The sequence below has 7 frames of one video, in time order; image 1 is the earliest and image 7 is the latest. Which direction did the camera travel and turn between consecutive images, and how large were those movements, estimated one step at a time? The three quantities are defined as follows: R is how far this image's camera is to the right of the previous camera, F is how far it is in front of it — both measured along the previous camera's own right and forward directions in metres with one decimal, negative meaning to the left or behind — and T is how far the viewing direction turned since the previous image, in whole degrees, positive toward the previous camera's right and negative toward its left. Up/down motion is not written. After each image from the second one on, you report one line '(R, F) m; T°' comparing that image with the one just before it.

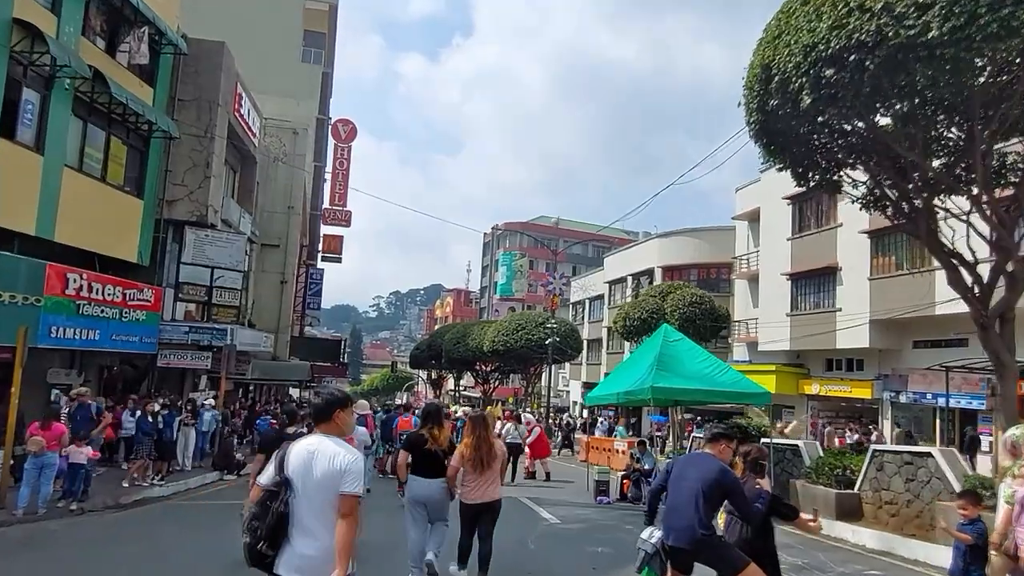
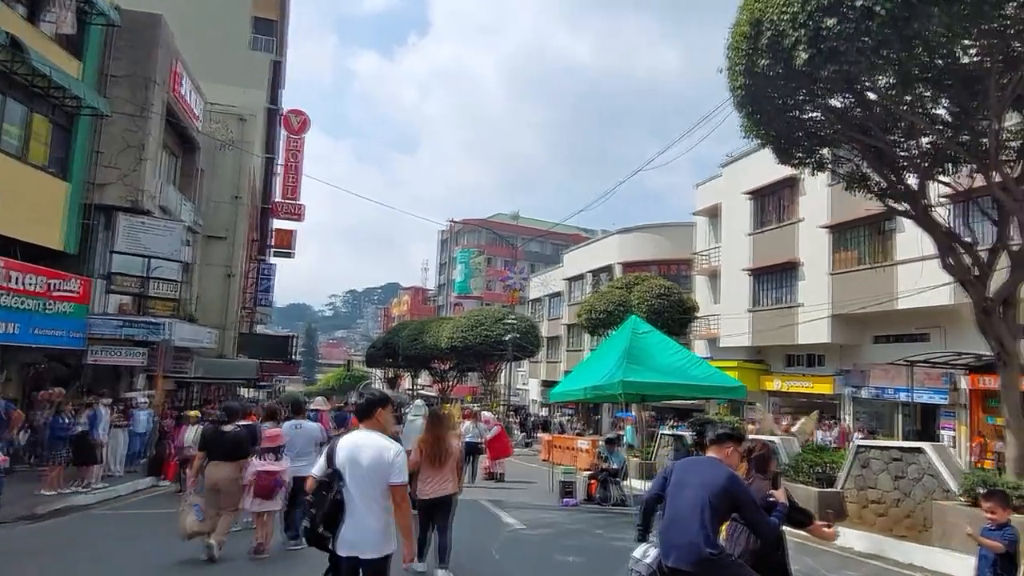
(0.0, +1.0) m; +3°
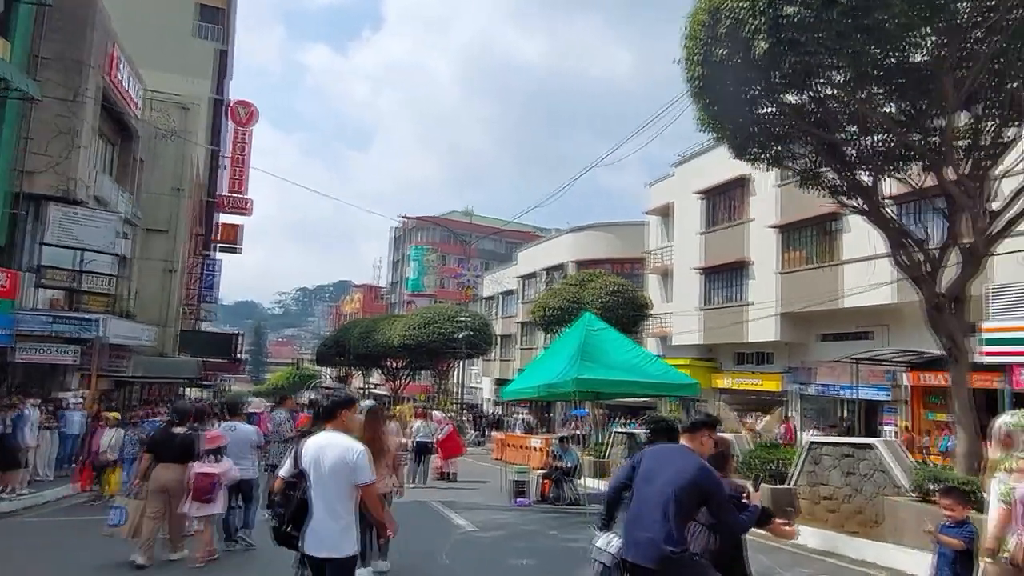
(0.0, +0.3) m; +3°
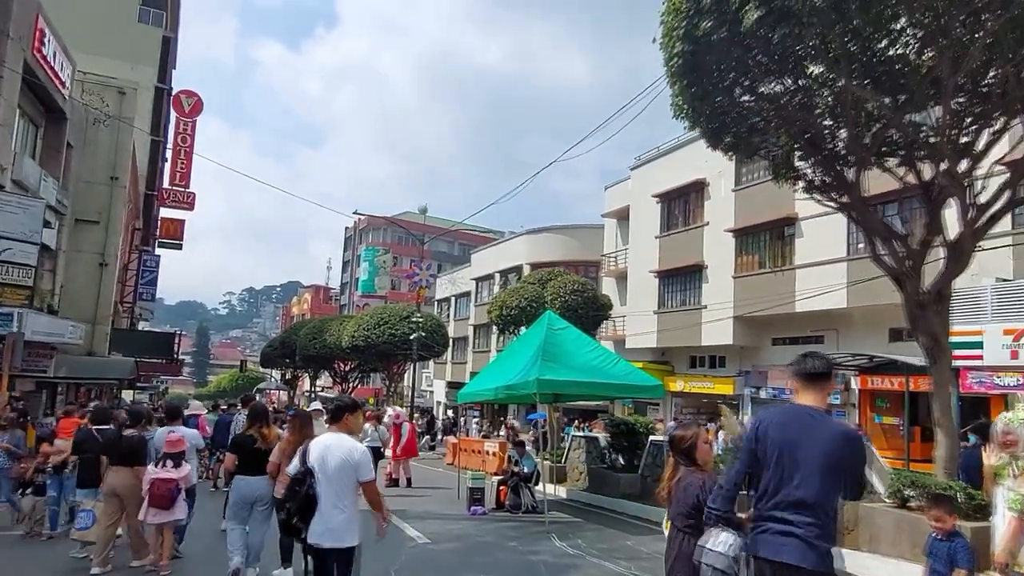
(-0.1, +0.7) m; +3°
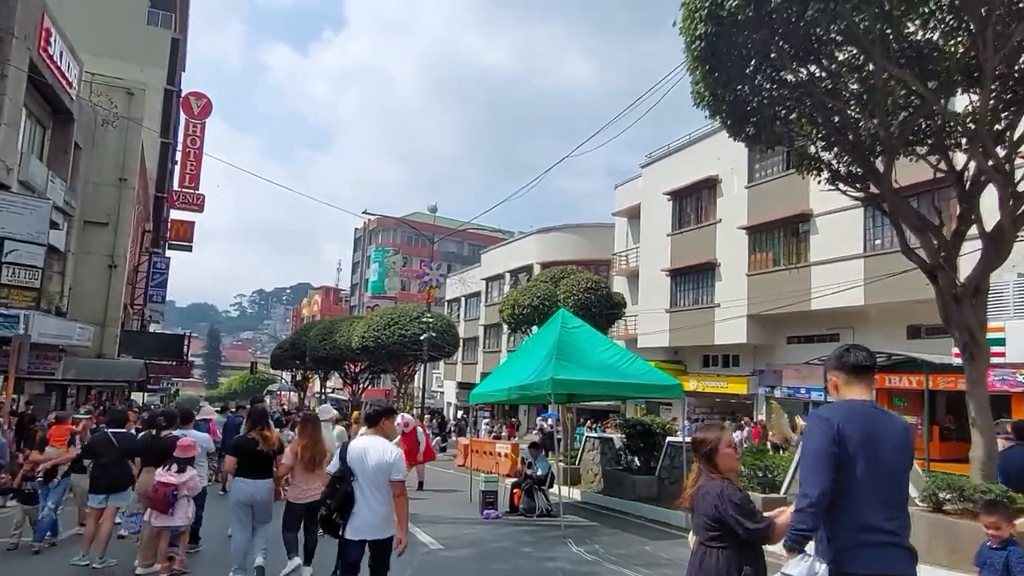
(0.0, +0.3) m; -1°
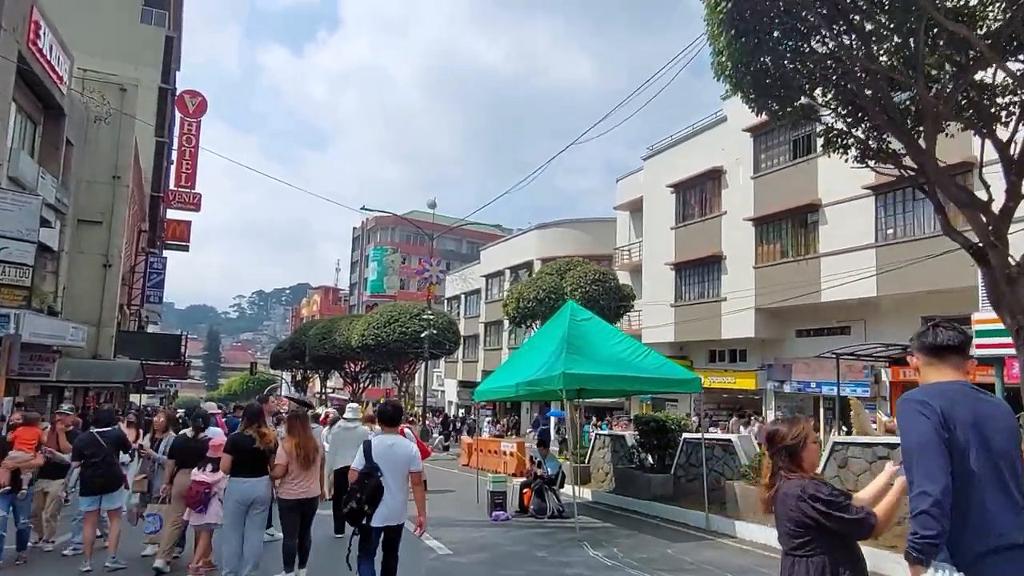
(-0.1, +0.6) m; 0°
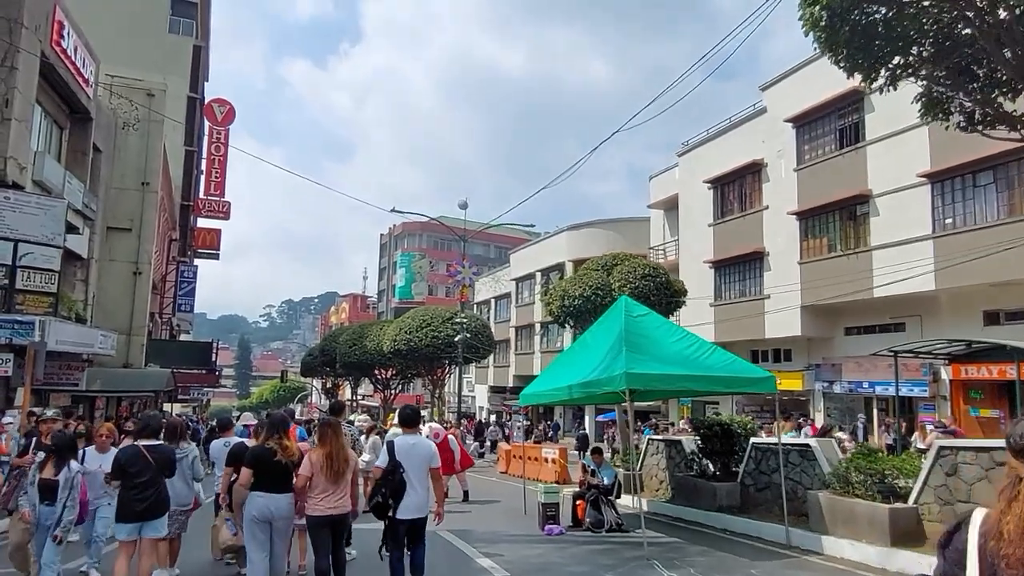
(-0.3, +0.9) m; -2°
